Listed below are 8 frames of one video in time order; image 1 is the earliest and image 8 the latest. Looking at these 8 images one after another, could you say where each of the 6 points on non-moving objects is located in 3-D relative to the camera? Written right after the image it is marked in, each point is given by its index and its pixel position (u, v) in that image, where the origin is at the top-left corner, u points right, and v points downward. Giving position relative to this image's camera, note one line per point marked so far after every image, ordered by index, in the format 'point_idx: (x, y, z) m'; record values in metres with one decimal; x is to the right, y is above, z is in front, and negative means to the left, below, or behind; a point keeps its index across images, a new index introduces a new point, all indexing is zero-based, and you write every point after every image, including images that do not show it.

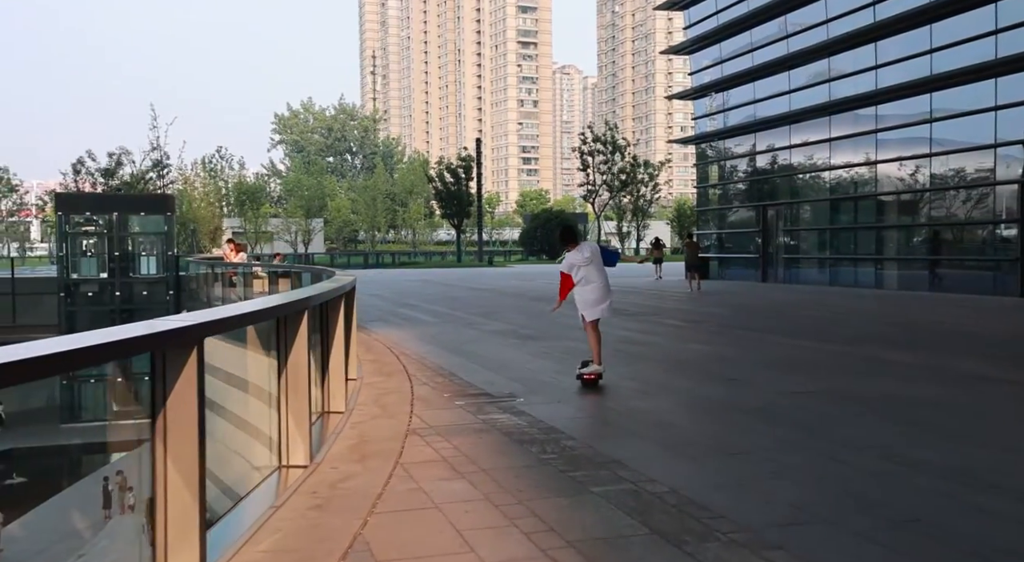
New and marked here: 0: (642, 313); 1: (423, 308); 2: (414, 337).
0: (+2.6, -0.7, +17.8) m
1: (-2.1, -0.6, +19.9) m
2: (-1.6, -0.9, +13.4) m
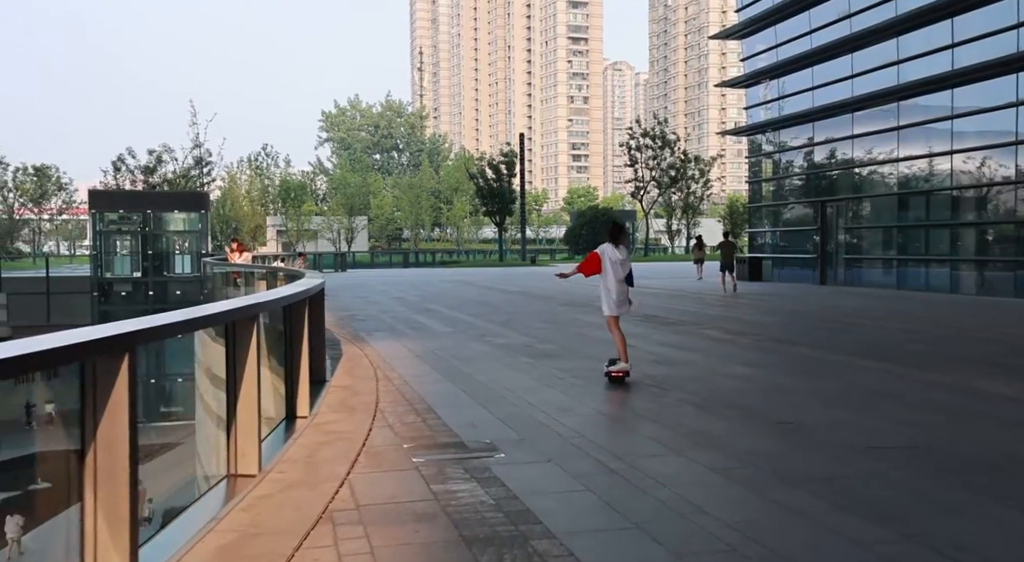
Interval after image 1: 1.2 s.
0: (+3.1, -0.8, +15.8) m
1: (-1.5, -0.7, +18.2) m
2: (-1.3, -0.9, +11.7) m
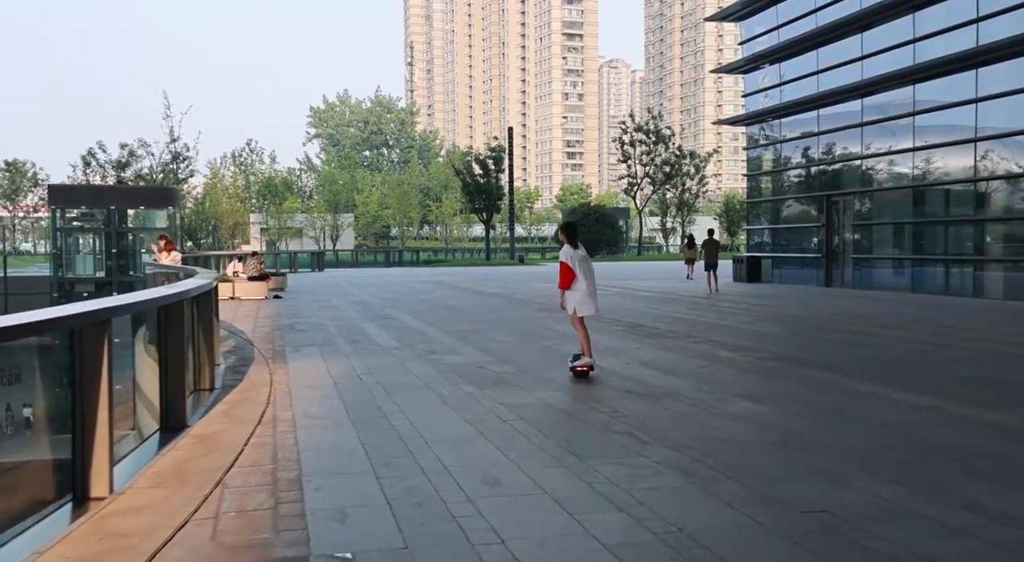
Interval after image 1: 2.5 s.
0: (+2.5, -0.9, +13.6) m
1: (-2.1, -0.8, +15.9) m
2: (-1.9, -1.0, +9.4) m
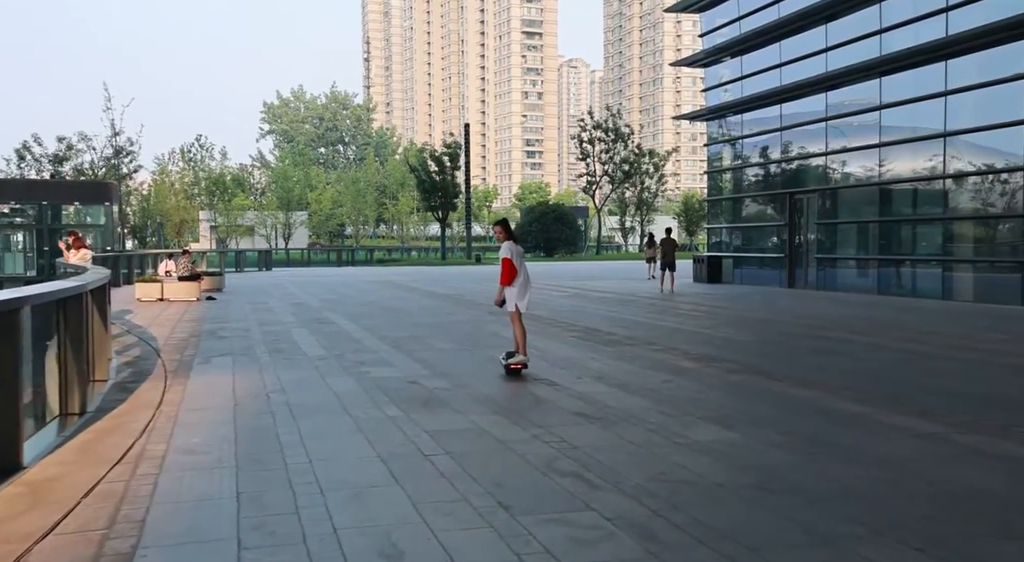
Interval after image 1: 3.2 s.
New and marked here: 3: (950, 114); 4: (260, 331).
0: (+1.7, -0.9, +12.5) m
1: (-3.0, -0.8, +14.6) m
2: (-2.6, -1.0, +8.1) m
3: (+9.9, +3.8, +19.2) m
4: (-4.0, -0.8, +13.5) m
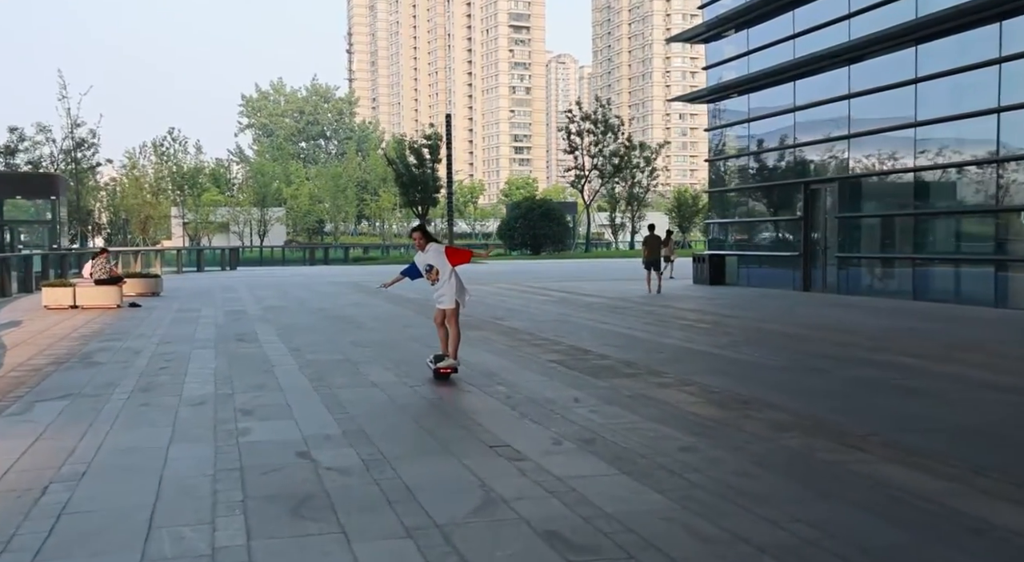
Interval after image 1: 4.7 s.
0: (+1.2, -1.0, +9.5) m
1: (-3.5, -0.9, +11.6) m
2: (-2.9, -1.2, +5.1) m
3: (+9.3, +3.7, +16.3) m
4: (-4.4, -0.9, +10.5) m
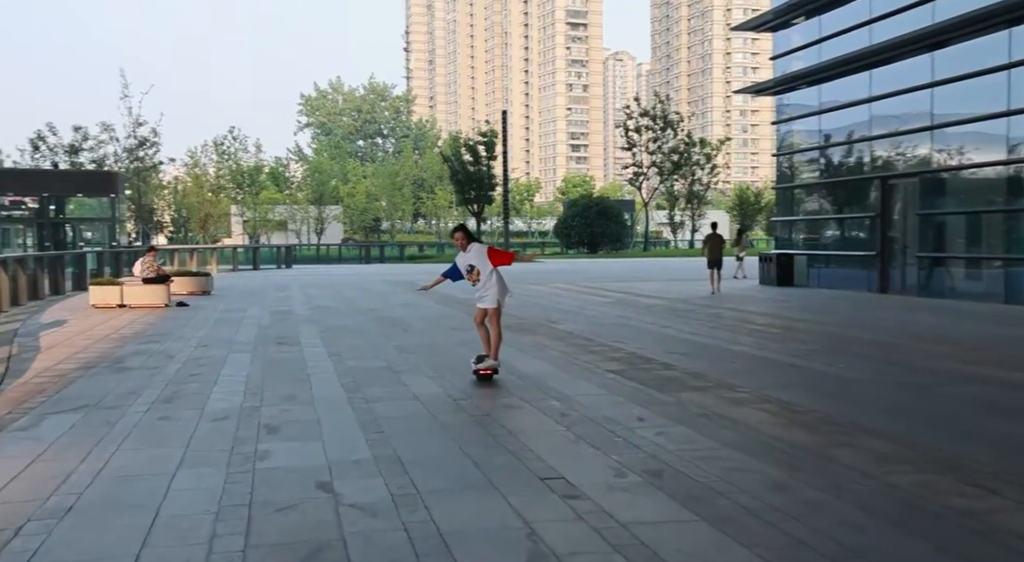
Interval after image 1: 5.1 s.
0: (+1.8, -1.0, +8.6) m
1: (-2.8, -0.9, +11.0) m
2: (-2.7, -1.2, +4.5) m
3: (+10.4, +3.6, +14.8) m
4: (-3.8, -0.9, +9.9) m
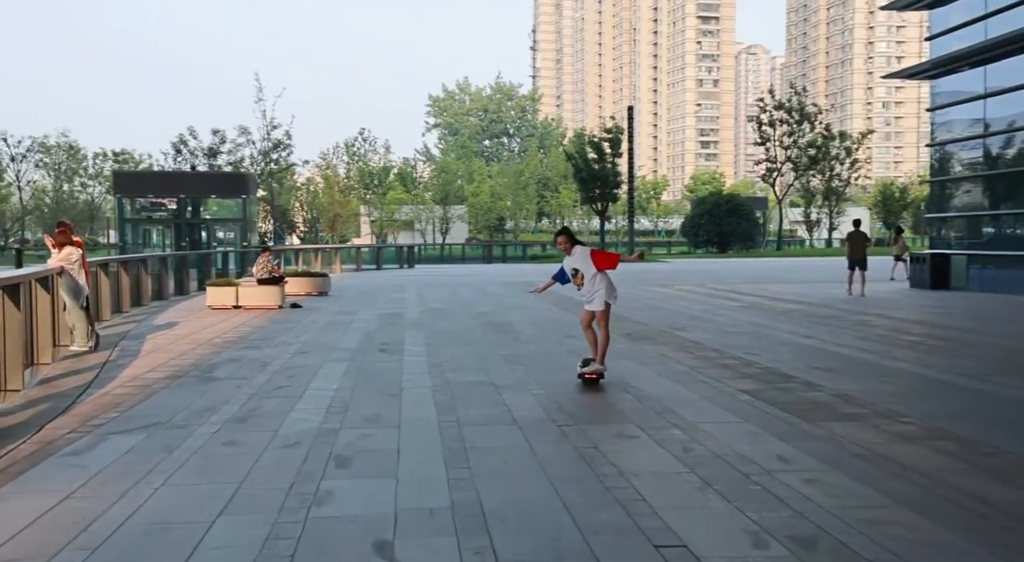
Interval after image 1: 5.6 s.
0: (+2.8, -1.1, +7.2) m
1: (-1.4, -0.9, +10.3) m
2: (-2.2, -1.2, +3.8) m
3: (+12.2, +3.5, +12.1) m
4: (-2.5, -0.9, +9.4) m
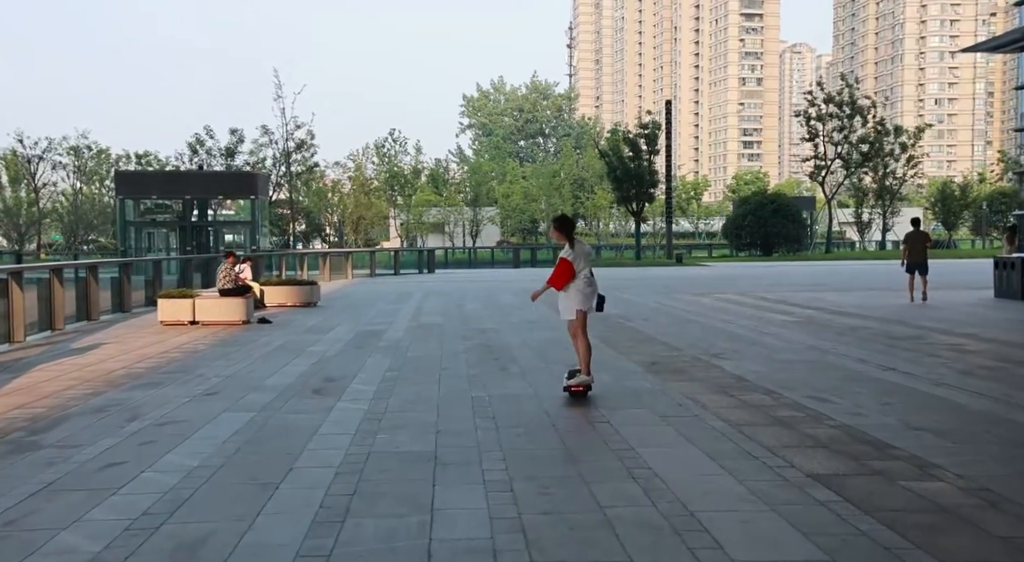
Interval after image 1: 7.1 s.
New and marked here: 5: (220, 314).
0: (+2.4, -1.2, +4.3) m
1: (-1.6, -1.1, +7.5) m
2: (-2.8, -1.4, +1.1) m
3: (+12.0, +3.4, +8.7) m
4: (-2.8, -1.1, +6.7) m
5: (-5.0, -0.6, +14.6) m
